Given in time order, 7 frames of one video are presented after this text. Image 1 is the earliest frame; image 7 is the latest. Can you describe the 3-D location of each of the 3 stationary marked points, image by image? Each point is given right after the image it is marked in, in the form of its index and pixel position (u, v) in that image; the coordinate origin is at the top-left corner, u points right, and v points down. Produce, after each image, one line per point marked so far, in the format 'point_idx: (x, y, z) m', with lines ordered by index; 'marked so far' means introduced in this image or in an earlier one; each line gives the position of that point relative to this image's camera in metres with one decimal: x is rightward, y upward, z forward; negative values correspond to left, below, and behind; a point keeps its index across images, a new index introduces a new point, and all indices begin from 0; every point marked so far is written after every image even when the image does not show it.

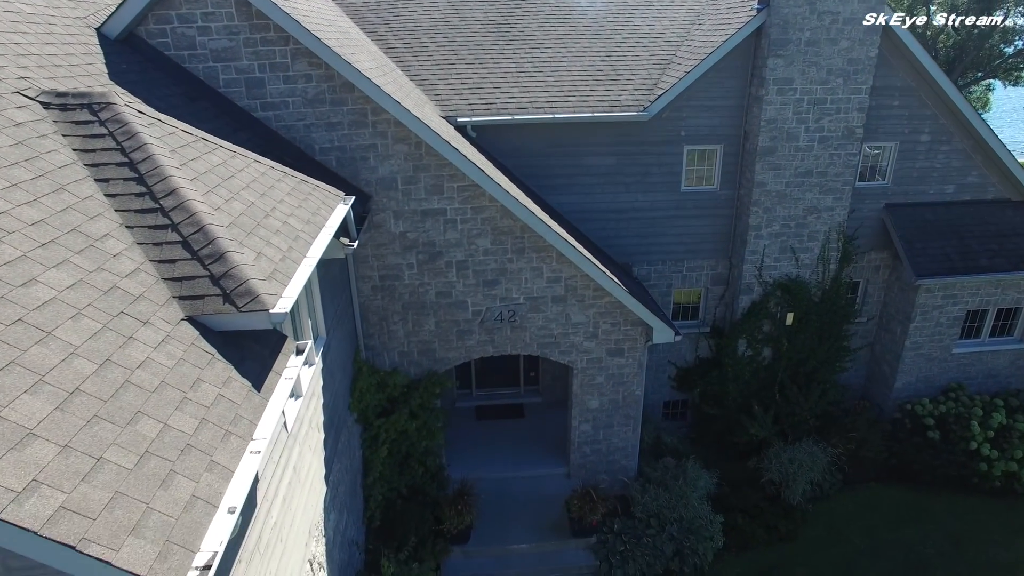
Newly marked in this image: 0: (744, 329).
0: (+4.3, -0.8, +11.2) m
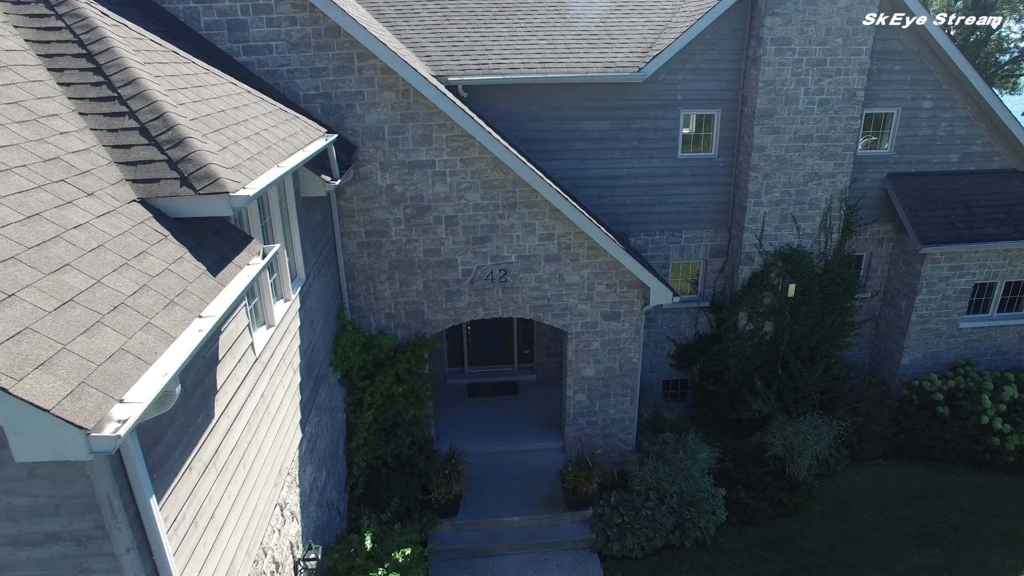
0: (+4.1, -0.2, +10.9) m
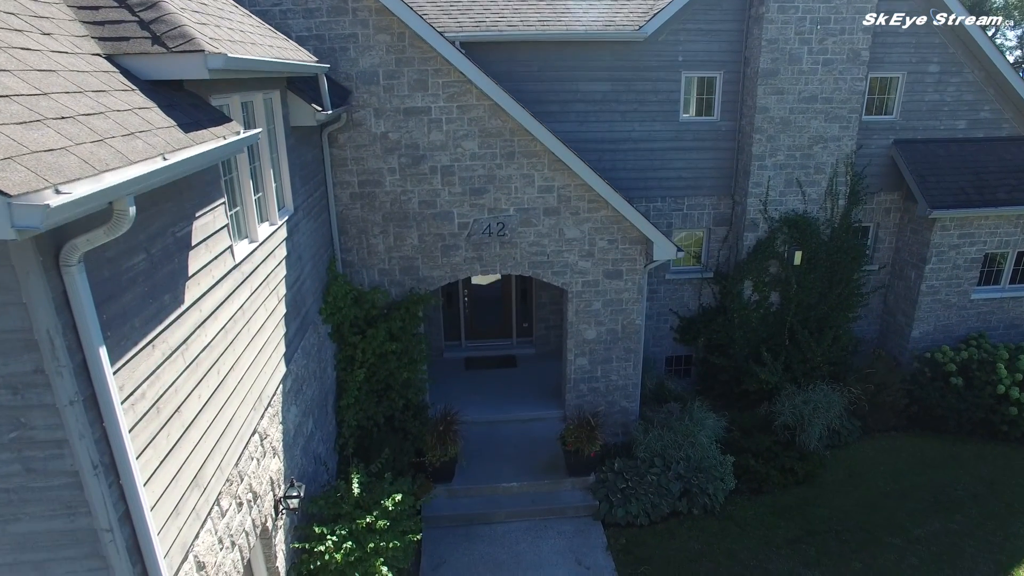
0: (+4.1, +0.3, +10.5) m
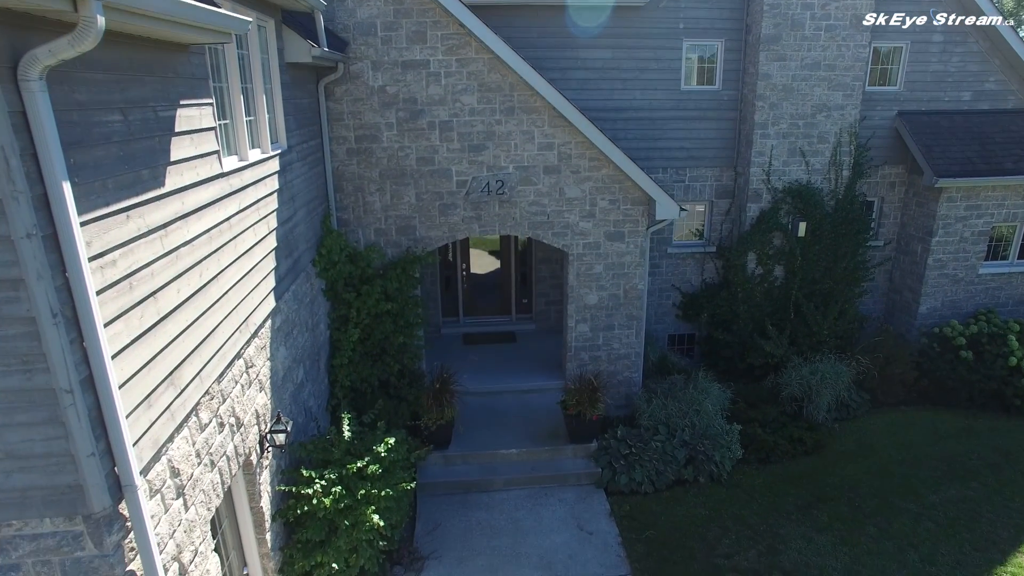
0: (+4.1, +0.8, +10.3) m
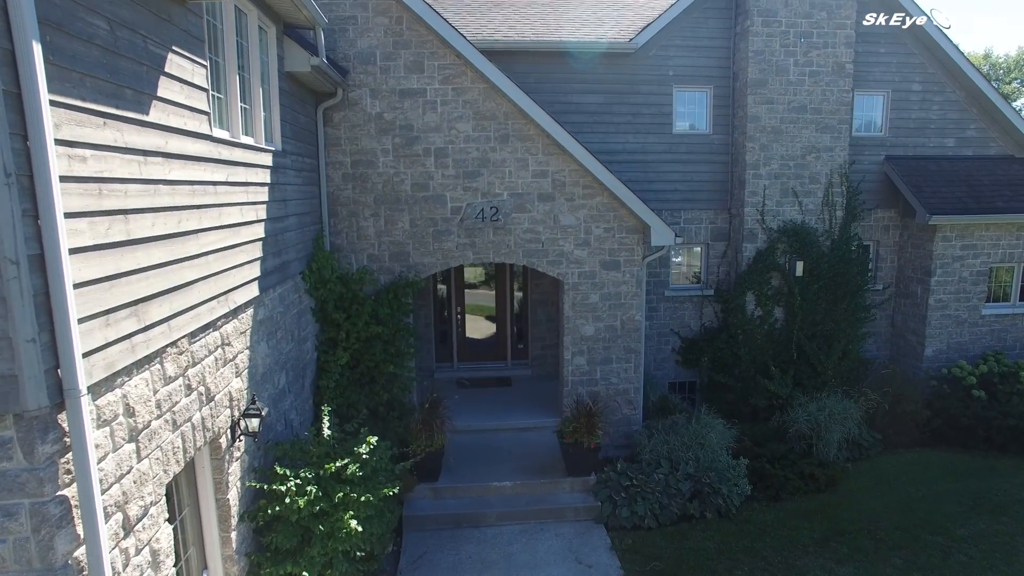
0: (+4.0, +0.1, +10.2) m
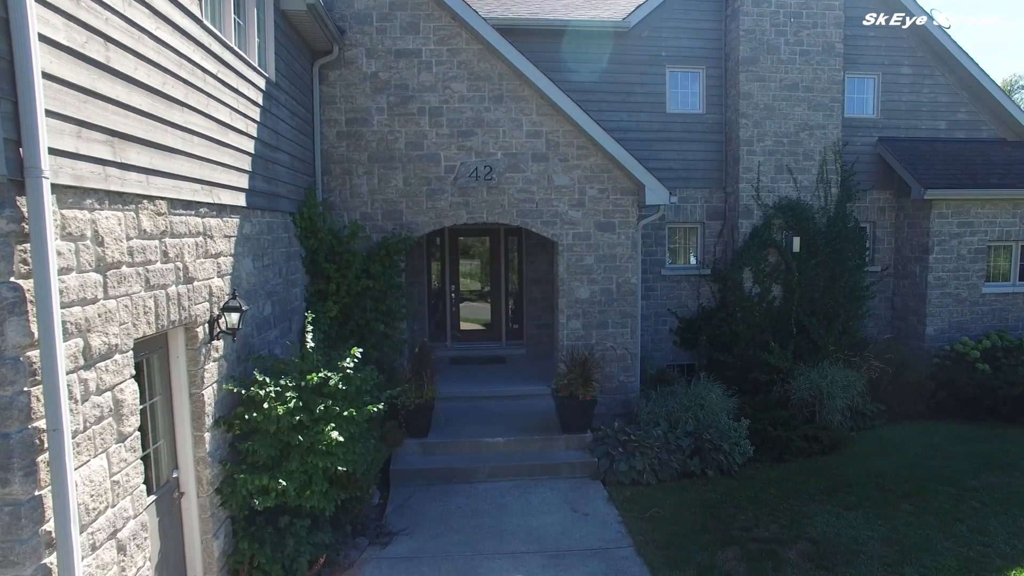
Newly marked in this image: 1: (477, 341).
0: (+3.9, +0.5, +10.1) m
1: (-0.6, -1.0, +10.9) m
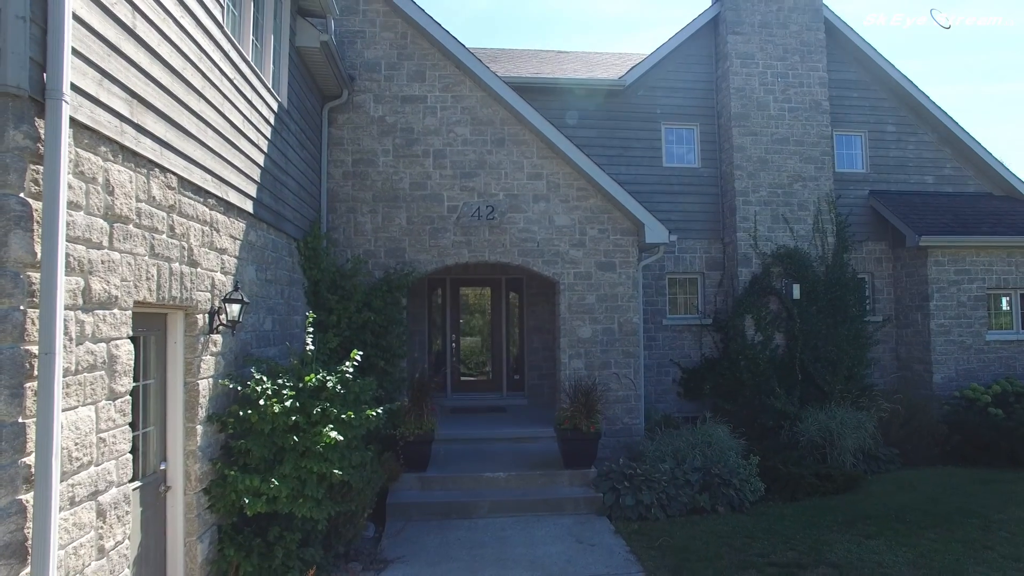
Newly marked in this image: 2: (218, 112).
0: (+3.9, -0.3, +10.1) m
1: (-0.6, -1.8, +10.7) m
2: (-2.2, +1.3, +4.6) m
